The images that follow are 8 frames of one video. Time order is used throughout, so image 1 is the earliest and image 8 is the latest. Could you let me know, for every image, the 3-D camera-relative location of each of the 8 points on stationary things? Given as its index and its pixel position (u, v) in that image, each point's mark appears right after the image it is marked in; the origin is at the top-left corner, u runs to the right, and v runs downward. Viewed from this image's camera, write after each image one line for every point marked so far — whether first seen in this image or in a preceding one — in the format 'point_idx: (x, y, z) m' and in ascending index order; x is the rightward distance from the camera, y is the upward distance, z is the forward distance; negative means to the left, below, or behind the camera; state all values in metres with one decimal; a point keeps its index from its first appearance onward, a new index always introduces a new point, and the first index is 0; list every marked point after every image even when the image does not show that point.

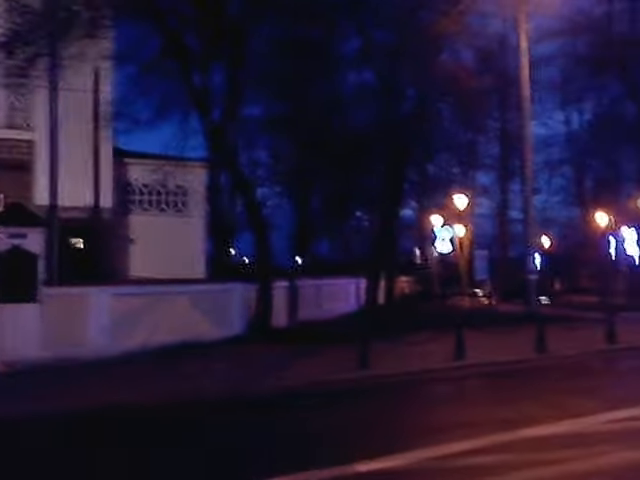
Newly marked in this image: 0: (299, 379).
0: (-0.5, -3.0, +17.5) m
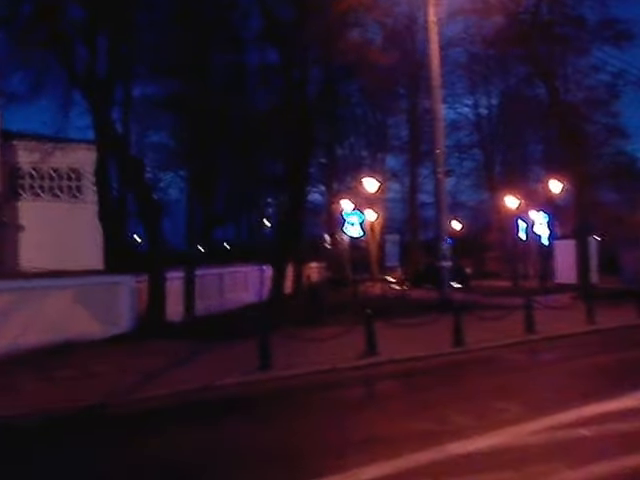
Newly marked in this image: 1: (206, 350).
0: (-2.5, -2.7, +15.6) m
1: (-2.7, -2.6, +18.9) m
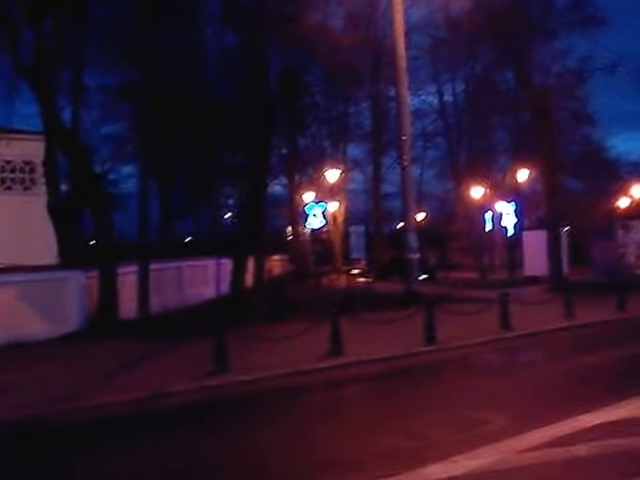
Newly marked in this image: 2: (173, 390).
0: (-3.2, -2.6, +14.2) m
1: (-3.5, -2.4, +17.5) m
2: (-2.5, -2.5, +13.8) m
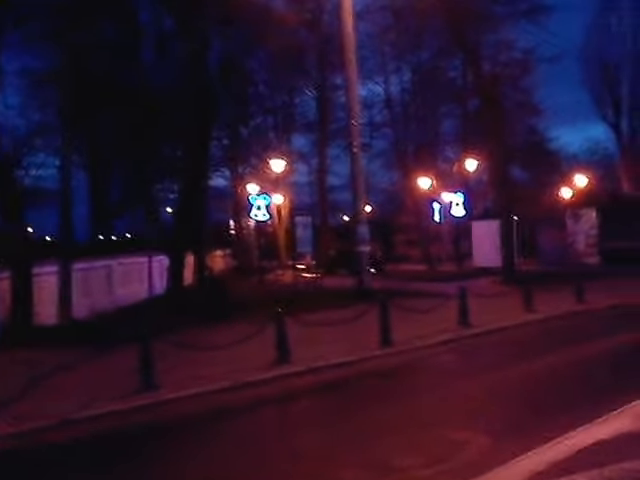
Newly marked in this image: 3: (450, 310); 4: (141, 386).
0: (-4.0, -2.5, +12.4) m
1: (-4.6, -2.3, +15.6) m
2: (-3.3, -2.5, +12.0) m
3: (+3.1, -1.6, +18.8) m
4: (-2.8, -2.3, +12.9) m
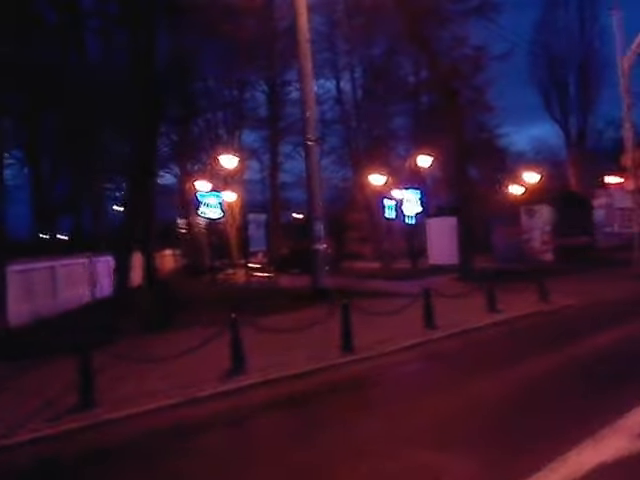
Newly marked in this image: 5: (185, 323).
0: (-4.6, -2.5, +11.2) m
1: (-5.3, -2.3, +14.4) m
2: (-3.9, -2.5, +10.9) m
3: (+2.1, -1.6, +18.0) m
4: (-3.4, -2.3, +11.8) m
5: (-3.2, -2.0, +20.0) m
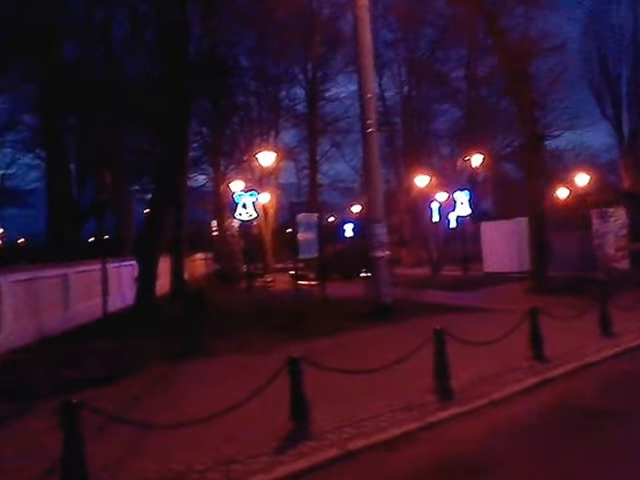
0: (-3.7, -2.5, +8.0) m
1: (-4.3, -2.4, +11.2) m
2: (-3.0, -2.5, +7.6) m
3: (+3.3, -1.7, +14.5) m
4: (-2.4, -2.3, +8.5) m
5: (-1.9, -2.1, +16.7) m
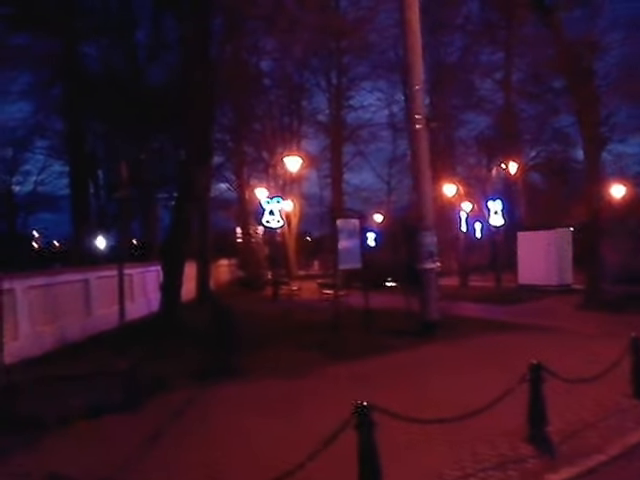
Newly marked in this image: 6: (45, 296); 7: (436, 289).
0: (-3.1, -2.5, +6.7) m
1: (-3.6, -2.4, +9.9) m
2: (-2.4, -2.5, +6.3) m
3: (+4.0, -1.9, +13.1) m
4: (-1.9, -2.3, +7.2) m
5: (-1.2, -2.2, +15.3) m
6: (-6.0, -1.2, +18.1) m
7: (+2.4, -1.0, +18.1) m
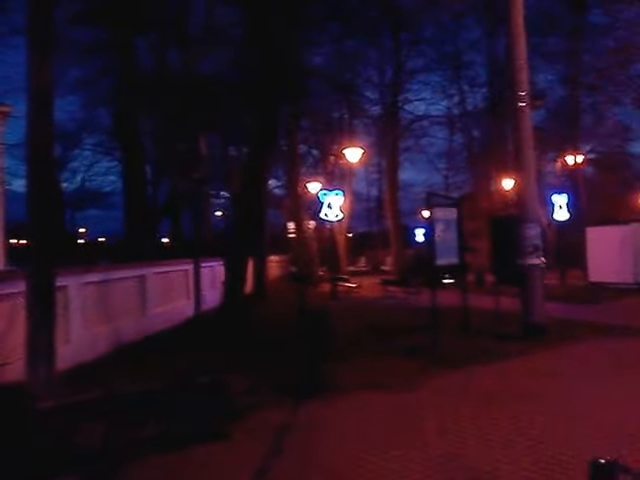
0: (-2.0, -2.4, +5.0) m
1: (-2.4, -2.3, +8.3) m
2: (-1.4, -2.4, +4.6) m
3: (+5.3, -1.8, +11.1) m
4: (-0.8, -2.2, +5.5) m
5: (+0.3, -2.1, +13.6) m
6: (-4.4, -1.0, +16.6) m
7: (+3.9, -0.9, +16.2) m
